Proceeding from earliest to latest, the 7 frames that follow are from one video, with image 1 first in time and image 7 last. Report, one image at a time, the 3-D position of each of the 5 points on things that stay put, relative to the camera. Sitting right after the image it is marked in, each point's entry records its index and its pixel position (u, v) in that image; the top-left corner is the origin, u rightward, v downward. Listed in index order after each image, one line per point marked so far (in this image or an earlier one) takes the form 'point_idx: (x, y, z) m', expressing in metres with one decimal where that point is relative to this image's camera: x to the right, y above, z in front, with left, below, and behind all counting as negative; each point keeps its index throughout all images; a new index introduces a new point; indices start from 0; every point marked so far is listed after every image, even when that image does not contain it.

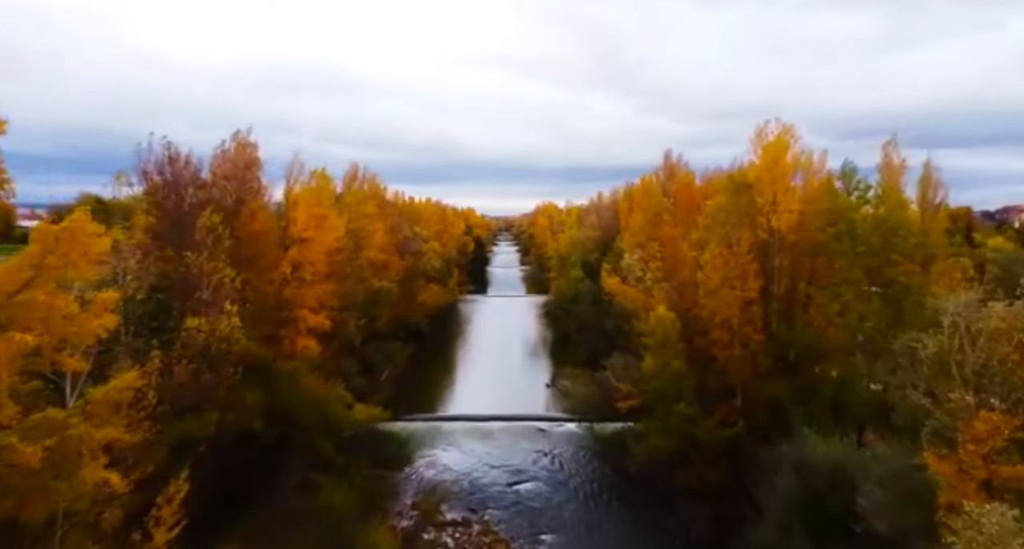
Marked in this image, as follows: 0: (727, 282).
0: (+5.6, -0.1, +18.4) m
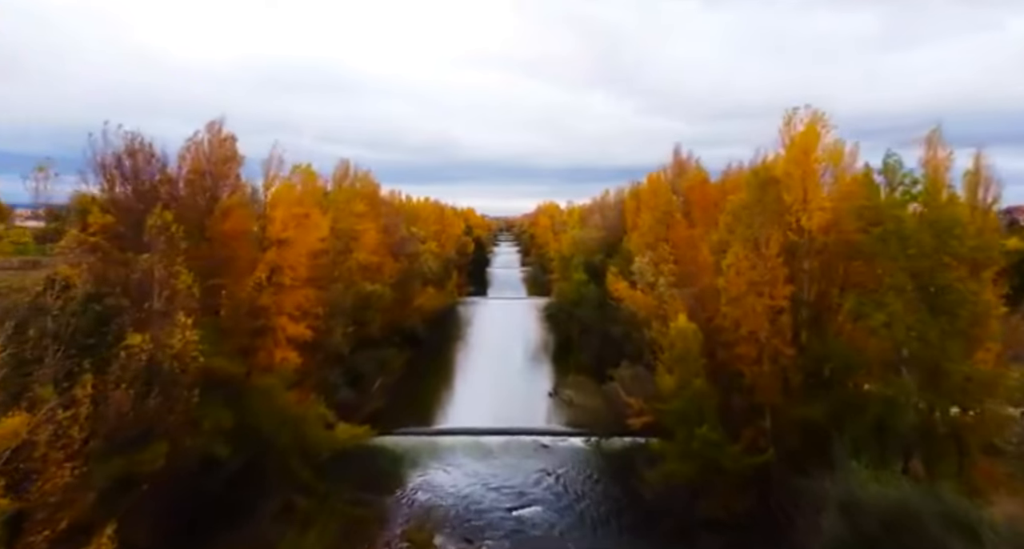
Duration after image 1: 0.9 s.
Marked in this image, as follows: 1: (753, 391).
0: (+5.6, -0.3, +16.3) m
1: (+5.7, -2.8, +16.4) m
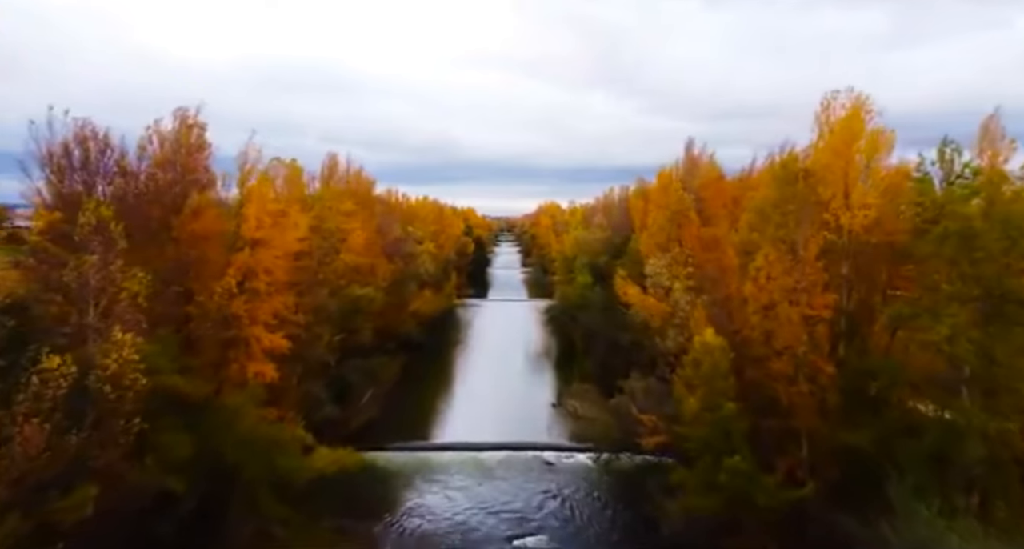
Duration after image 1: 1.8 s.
0: (+5.7, -0.4, +14.3) m
1: (+5.8, -2.9, +14.4) m
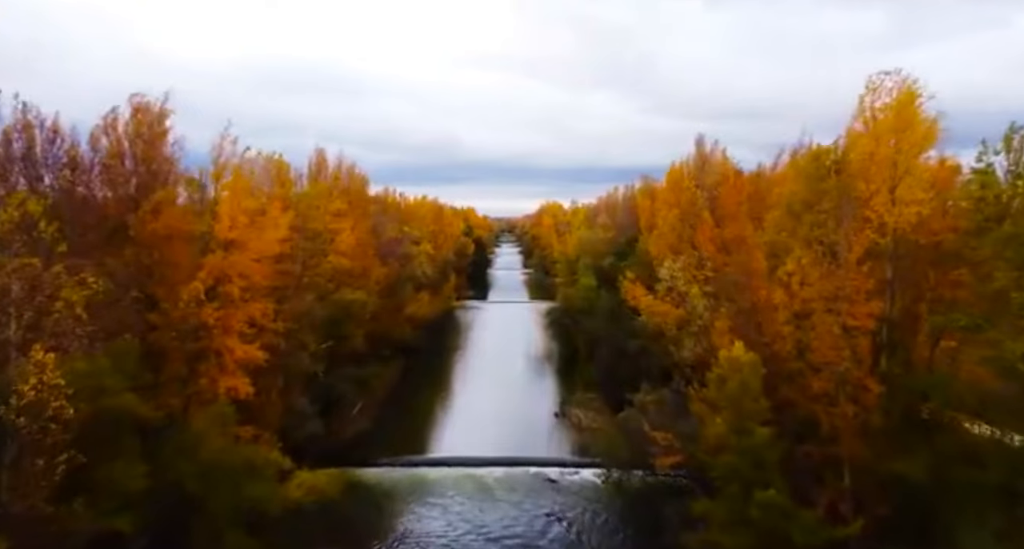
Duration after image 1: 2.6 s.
0: (+5.7, -0.5, +12.6) m
1: (+5.8, -3.0, +12.7) m
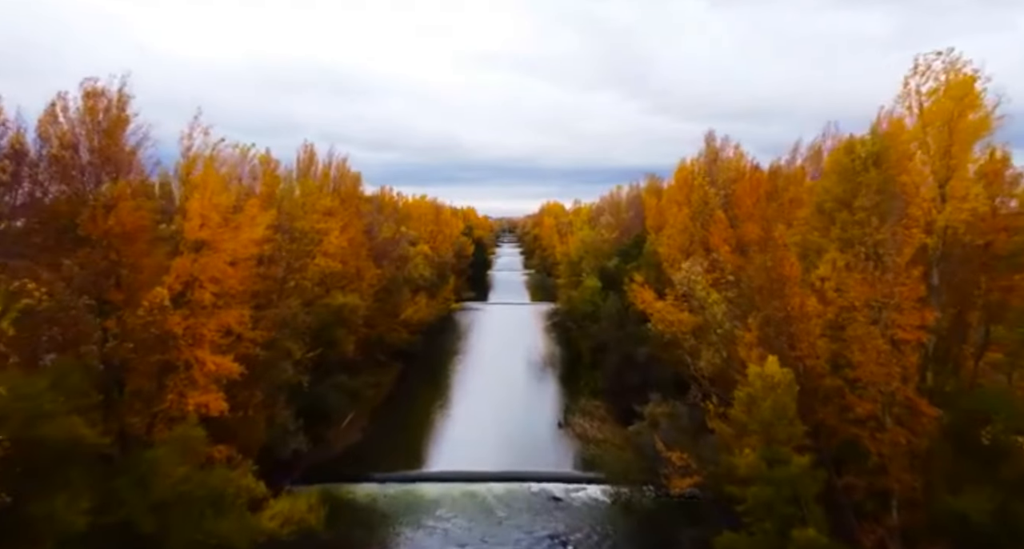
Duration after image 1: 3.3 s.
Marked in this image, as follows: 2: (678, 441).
0: (+5.7, -0.6, +11.1) m
1: (+5.8, -3.1, +11.2) m
2: (+4.0, -4.0, +16.5) m
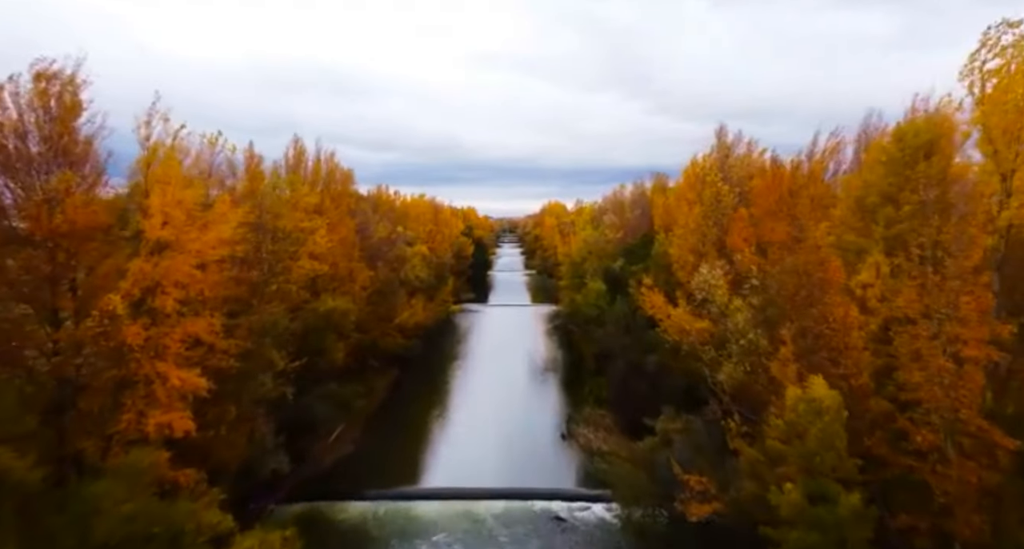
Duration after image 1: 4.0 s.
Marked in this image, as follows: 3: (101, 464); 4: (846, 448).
0: (+5.7, -0.7, +9.5) m
1: (+5.8, -3.2, +9.6) m
2: (+4.0, -4.0, +15.0) m
3: (-6.9, -3.2, +11.7) m
4: (+4.3, -2.2, +9.0) m
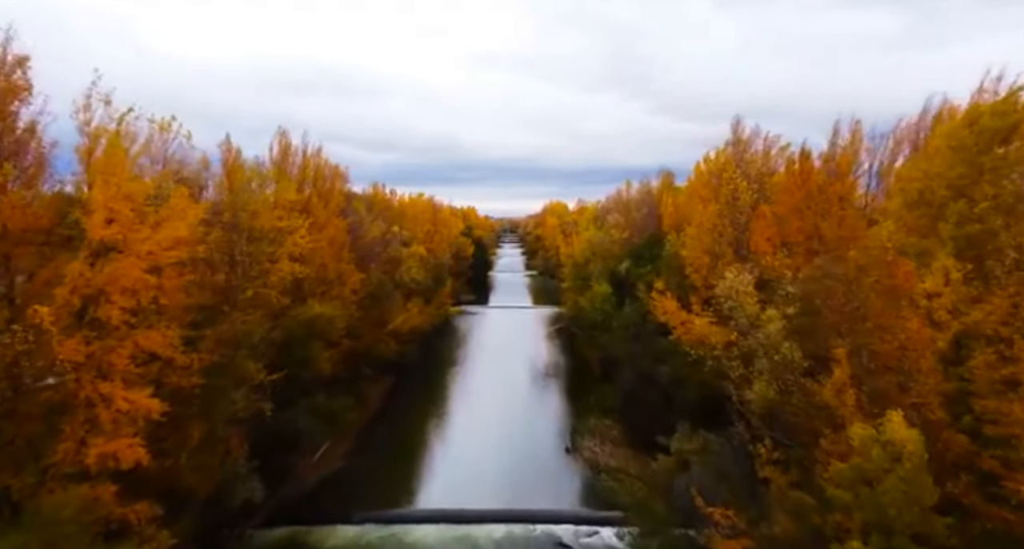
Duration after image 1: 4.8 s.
0: (+5.7, -0.8, +7.7) m
1: (+5.8, -3.3, +7.8) m
2: (+4.0, -4.1, +13.2) m
3: (-6.9, -3.3, +10.0) m
4: (+4.3, -2.3, +7.2) m
